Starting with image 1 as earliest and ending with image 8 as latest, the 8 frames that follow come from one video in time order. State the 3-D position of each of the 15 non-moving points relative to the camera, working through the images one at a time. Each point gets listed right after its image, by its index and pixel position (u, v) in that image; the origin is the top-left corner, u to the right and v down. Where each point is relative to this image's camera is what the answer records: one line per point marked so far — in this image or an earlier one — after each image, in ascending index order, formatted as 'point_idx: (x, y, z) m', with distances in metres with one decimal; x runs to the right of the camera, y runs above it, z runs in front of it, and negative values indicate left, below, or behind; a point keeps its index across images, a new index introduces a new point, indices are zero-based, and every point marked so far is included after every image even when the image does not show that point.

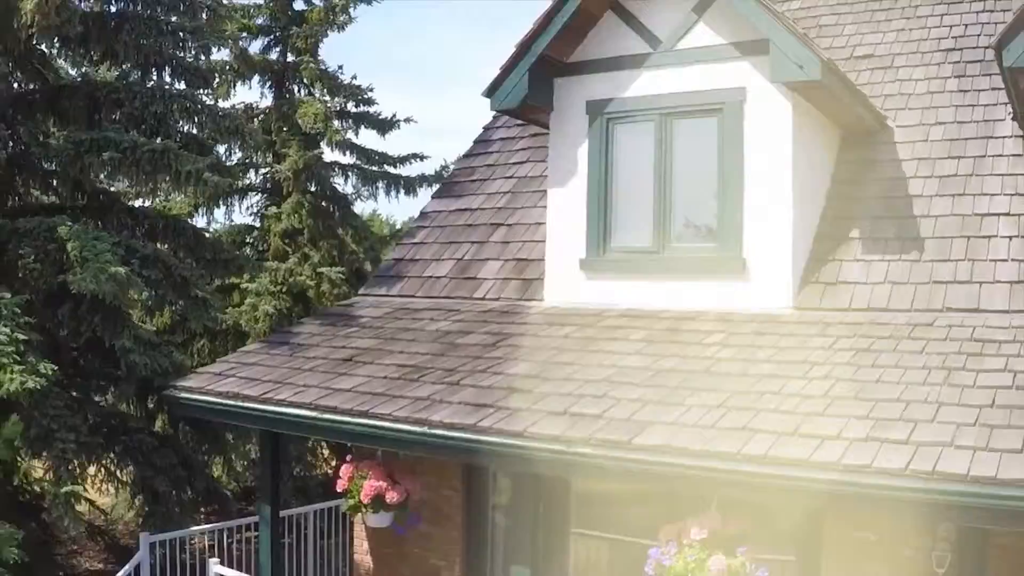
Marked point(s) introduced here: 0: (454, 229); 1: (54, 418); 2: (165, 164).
0: (-0.4, +0.4, +9.0) m
1: (-2.8, -0.8, +7.9) m
2: (-2.4, +0.9, +9.0) m
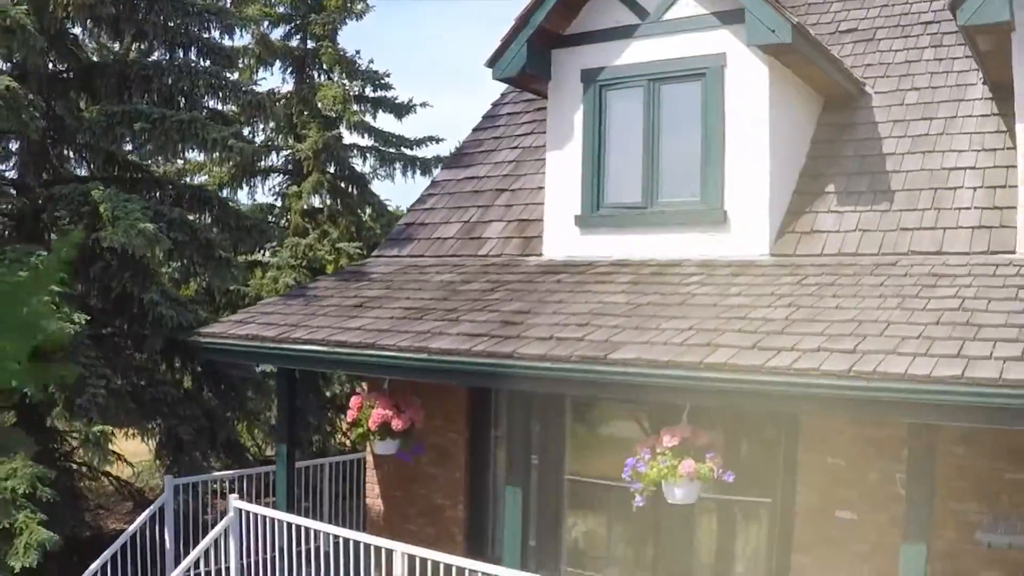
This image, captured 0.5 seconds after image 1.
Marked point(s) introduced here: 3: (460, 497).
0: (-0.4, +0.7, +9.6) m
1: (-2.8, -0.5, +8.5) m
2: (-2.3, +1.1, +9.6) m
3: (-0.3, -1.3, +8.3) m
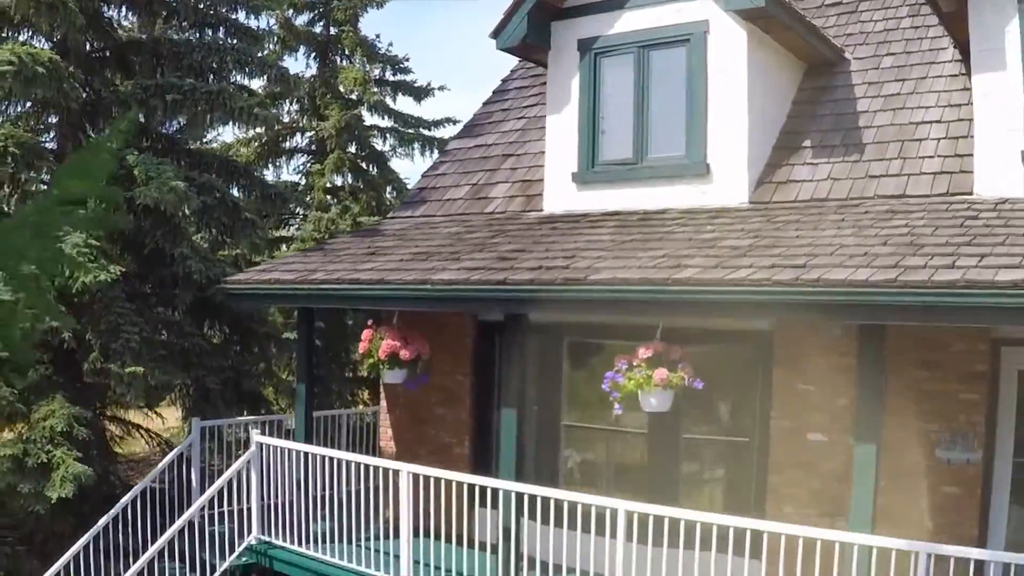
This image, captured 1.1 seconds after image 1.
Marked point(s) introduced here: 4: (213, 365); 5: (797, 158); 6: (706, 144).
0: (-0.3, +1.0, +10.2) m
1: (-2.7, -0.2, +9.2) m
2: (-2.3, +1.5, +10.3) m
3: (-0.3, -1.0, +8.9) m
4: (-2.3, -0.6, +10.1) m
5: (+1.8, +0.8, +8.1) m
6: (+1.2, +0.9, +8.1) m
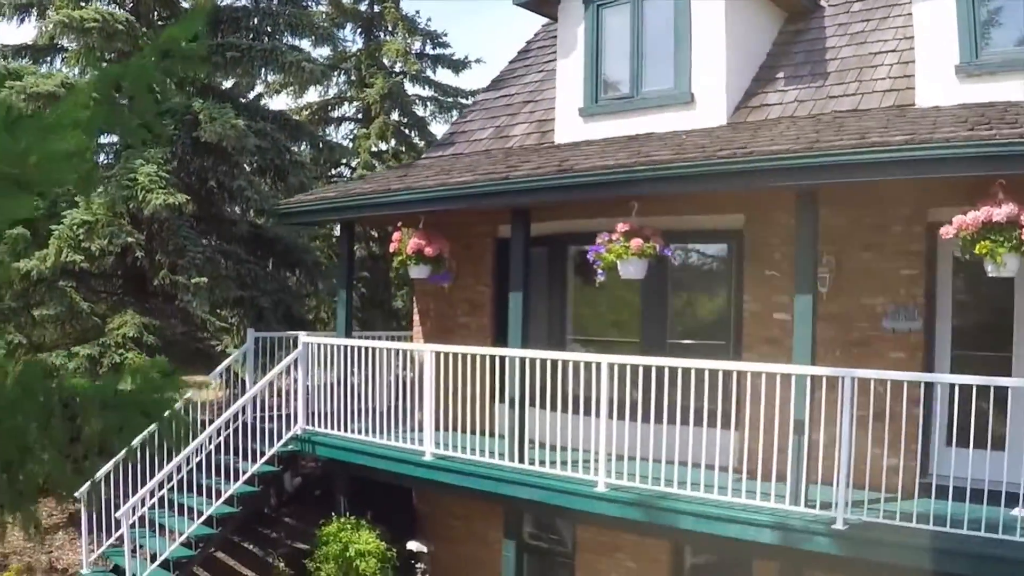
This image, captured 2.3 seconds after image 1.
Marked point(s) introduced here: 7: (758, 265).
0: (-0.2, +1.6, +11.5) m
1: (-2.6, +0.4, +10.5) m
2: (-2.1, +2.0, +11.7) m
3: (-0.2, -0.4, +10.1) m
4: (-2.1, 0.0, +11.4) m
5: (+1.8, +1.4, +9.3) m
6: (+1.3, +1.5, +9.3) m
7: (+1.6, +0.1, +8.3) m
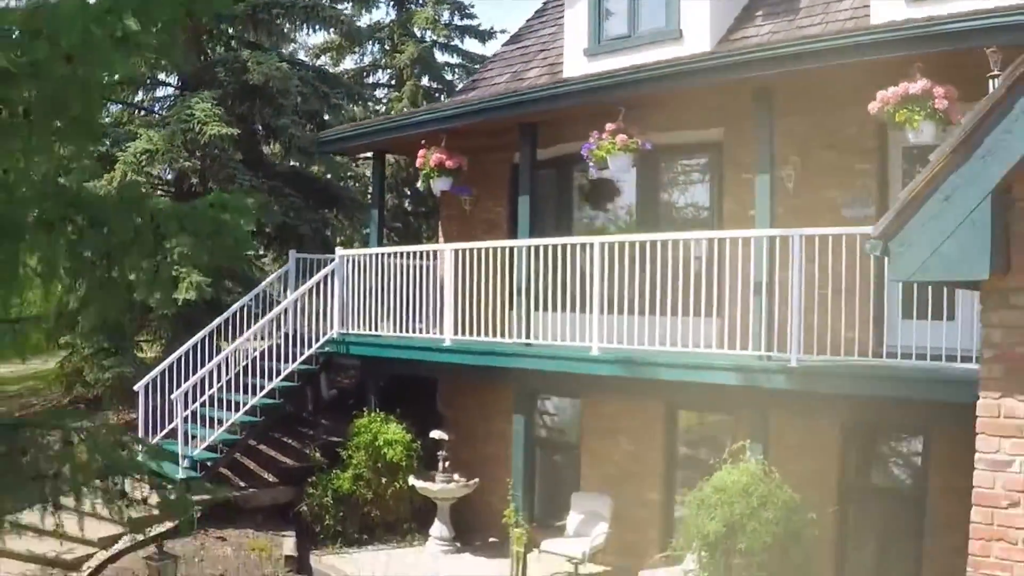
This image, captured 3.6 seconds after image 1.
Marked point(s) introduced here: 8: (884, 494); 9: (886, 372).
0: (0.0, +2.2, +12.8) m
1: (-2.5, +1.1, +11.9) m
2: (-2.0, +2.7, +13.0) m
3: (-0.1, +0.3, +11.3) m
4: (-2.0, +0.7, +12.7) m
5: (+1.9, +2.1, +10.5) m
6: (+1.4, +2.2, +10.5) m
7: (+1.6, +0.9, +9.5) m
8: (+2.5, -1.4, +8.6) m
9: (+2.1, -0.5, +7.2) m
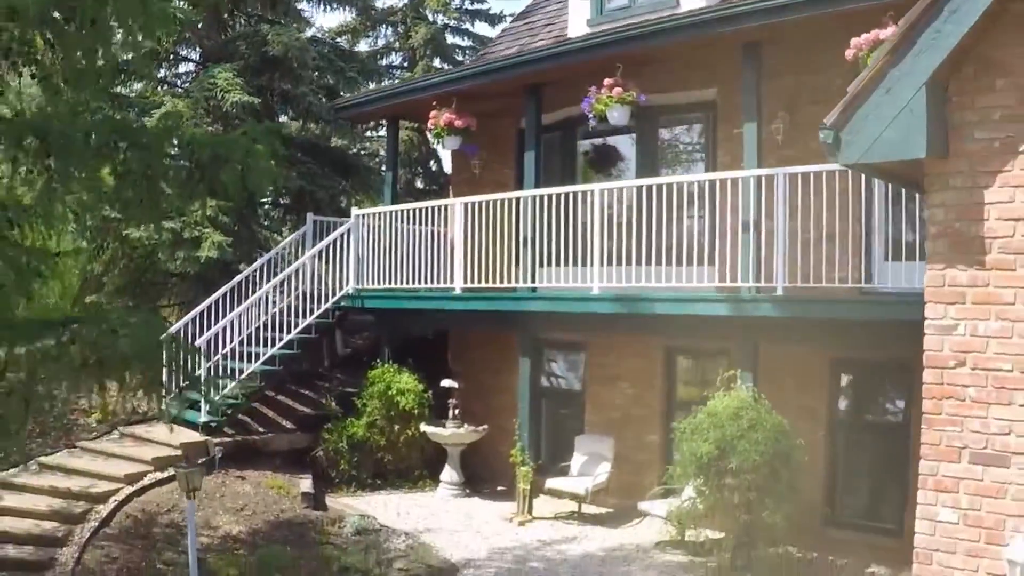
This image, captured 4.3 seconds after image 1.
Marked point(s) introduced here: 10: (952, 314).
0: (+0.1, +2.6, +13.3) m
1: (-2.4, +1.5, +12.5) m
2: (-1.9, +3.0, +13.6) m
3: (-0.1, +0.7, +11.9) m
4: (-1.9, +1.0, +13.3) m
5: (+2.0, +2.5, +11.0) m
6: (+1.4, +2.6, +11.1) m
7: (+1.7, +1.3, +10.1) m
8: (+2.5, -1.0, +9.1) m
9: (+2.1, -0.1, +7.8) m
10: (+1.6, -0.1, +4.7) m
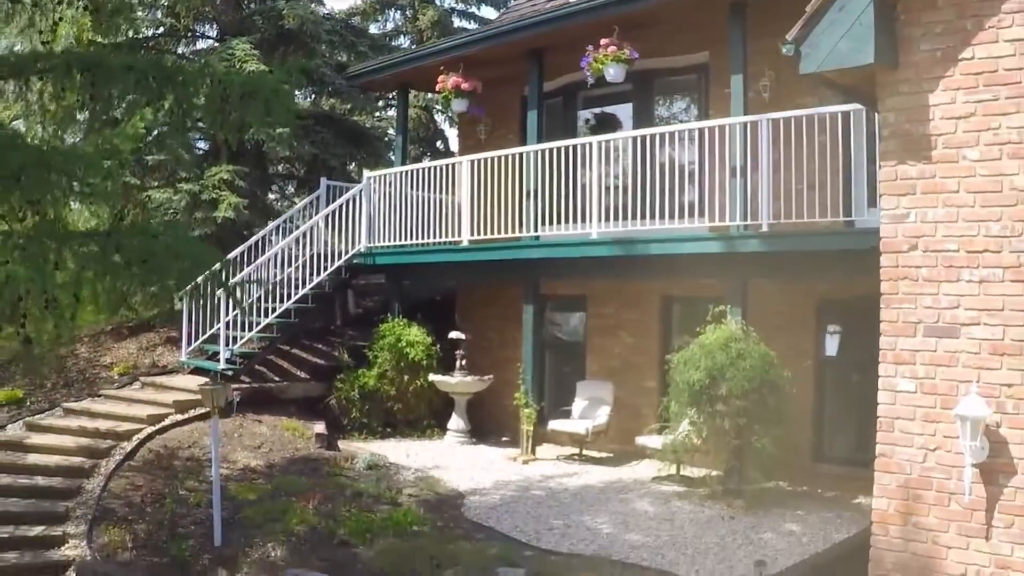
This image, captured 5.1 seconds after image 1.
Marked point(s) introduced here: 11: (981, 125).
0: (+0.1, +3.0, +13.9) m
1: (-2.4, +1.9, +13.1) m
2: (-1.8, +3.4, +14.2) m
3: (0.0, +1.1, +12.5) m
4: (-1.9, +1.4, +13.8) m
5: (+2.0, +2.9, +11.6) m
6: (+1.5, +3.0, +11.7) m
7: (+1.7, +1.7, +10.7) m
8: (+2.6, -0.5, +9.7) m
9: (+2.1, +0.4, +8.3) m
10: (+1.6, +0.4, +5.3) m
11: (+1.7, +0.6, +4.8) m
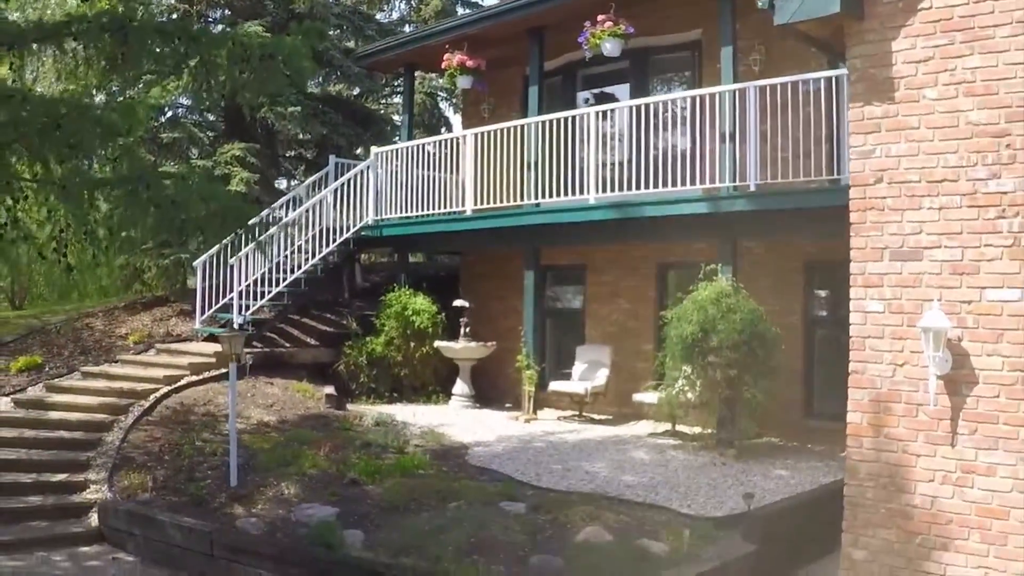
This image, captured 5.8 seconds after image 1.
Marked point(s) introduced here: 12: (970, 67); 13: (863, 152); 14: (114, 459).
0: (+0.2, +3.2, +14.4) m
1: (-2.4, +2.1, +13.5) m
2: (-1.8, +3.7, +14.7) m
3: (0.0, +1.3, +12.9) m
4: (-1.9, +1.7, +14.3) m
5: (+2.0, +3.2, +12.1) m
6: (+1.5, +3.3, +12.2) m
7: (+1.7, +1.9, +11.2) m
8: (+2.6, -0.3, +10.2) m
9: (+2.1, +0.7, +8.8) m
10: (+1.6, +0.7, +5.7) m
11: (+1.7, +0.9, +5.3) m
12: (+1.8, +0.9, +5.1) m
13: (+1.6, +0.7, +5.8) m
14: (-3.0, -1.3, +9.7) m
